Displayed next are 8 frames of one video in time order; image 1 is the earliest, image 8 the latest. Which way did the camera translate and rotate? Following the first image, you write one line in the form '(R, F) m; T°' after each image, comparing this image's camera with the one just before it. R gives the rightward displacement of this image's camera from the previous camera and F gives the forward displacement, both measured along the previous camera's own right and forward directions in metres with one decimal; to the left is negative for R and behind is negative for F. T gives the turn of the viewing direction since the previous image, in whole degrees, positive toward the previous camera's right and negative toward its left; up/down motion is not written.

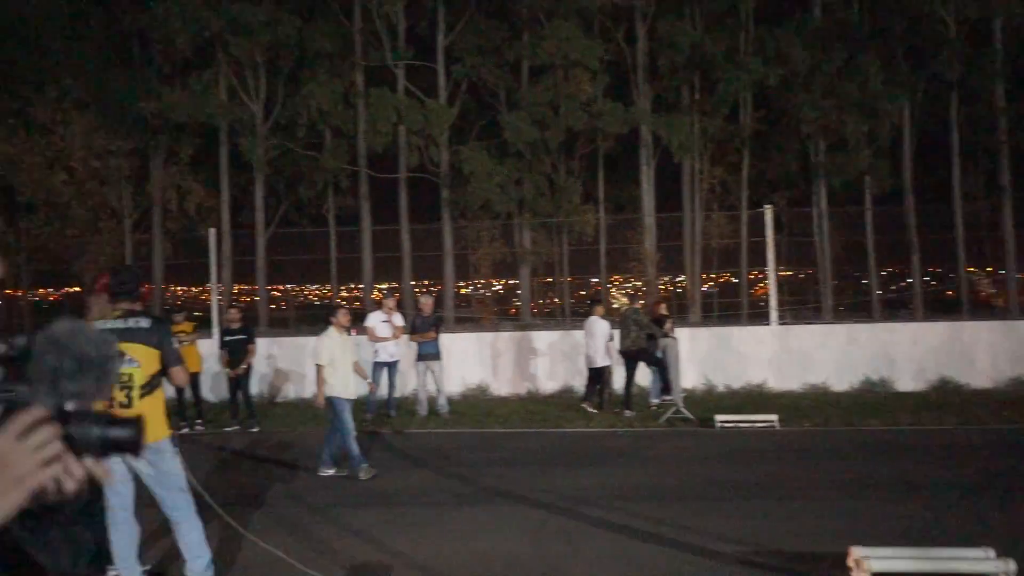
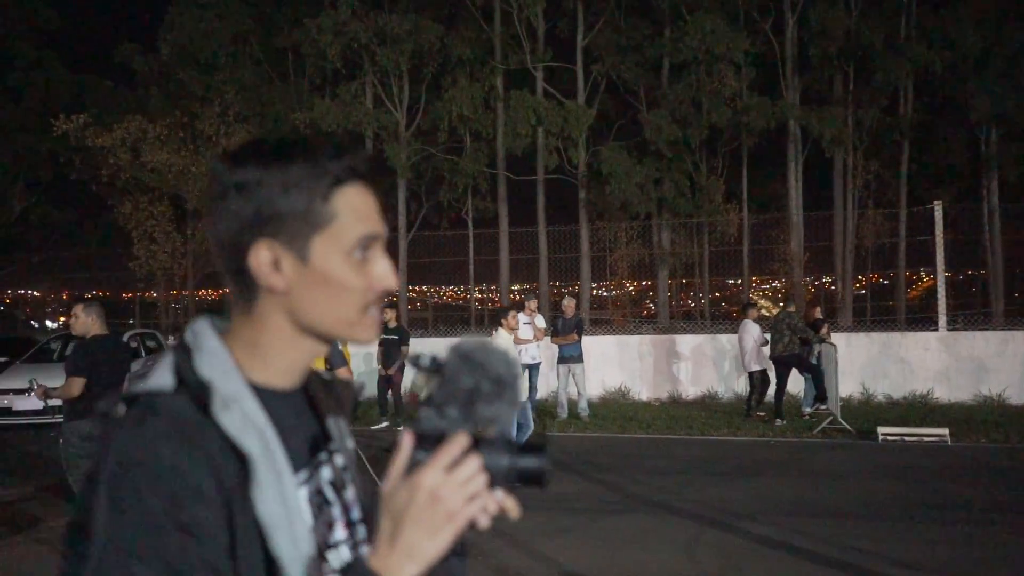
(-0.1, +0.5) m; -7°
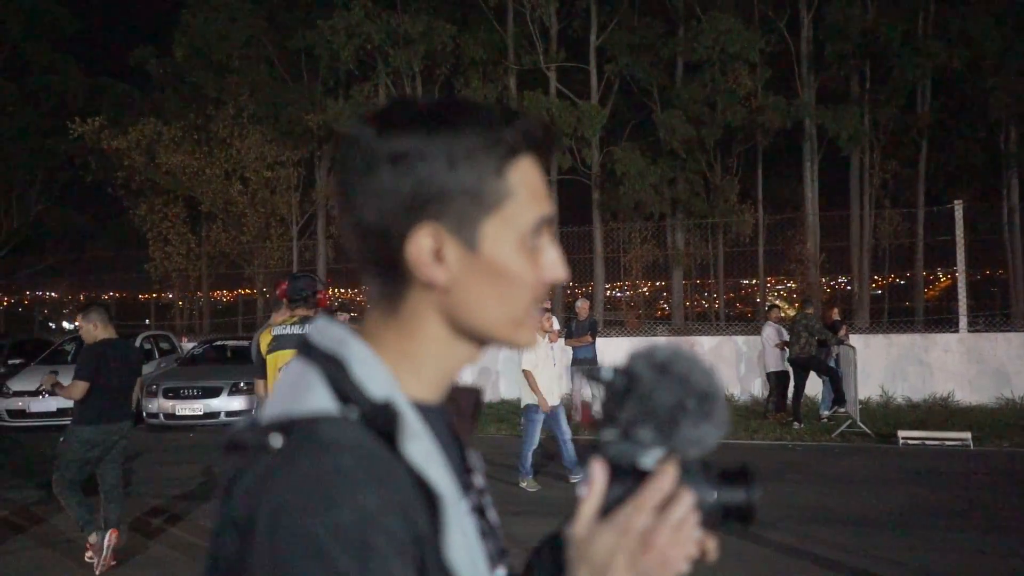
(0.0, +0.1) m; -1°
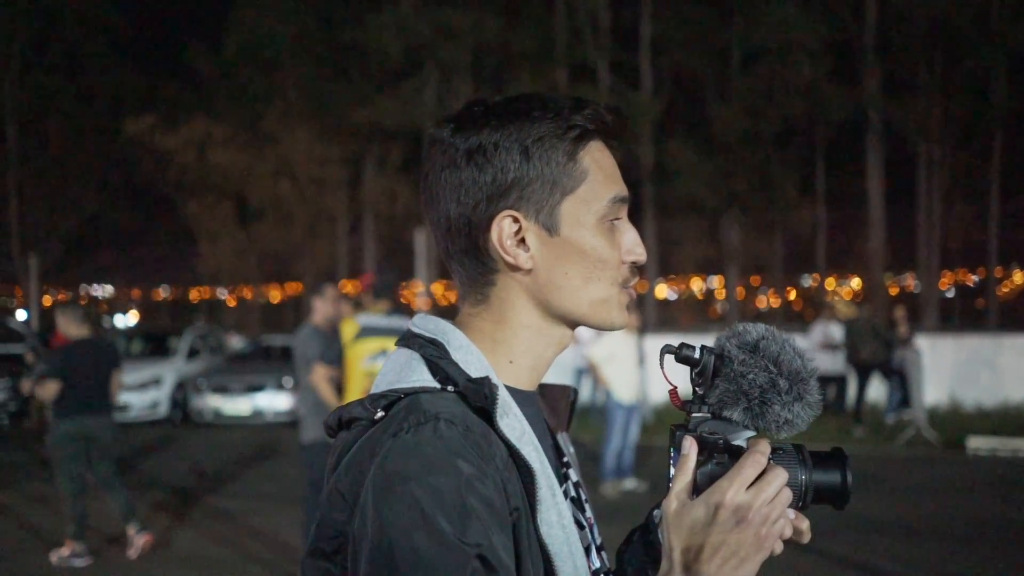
(0.0, +0.6) m; -3°
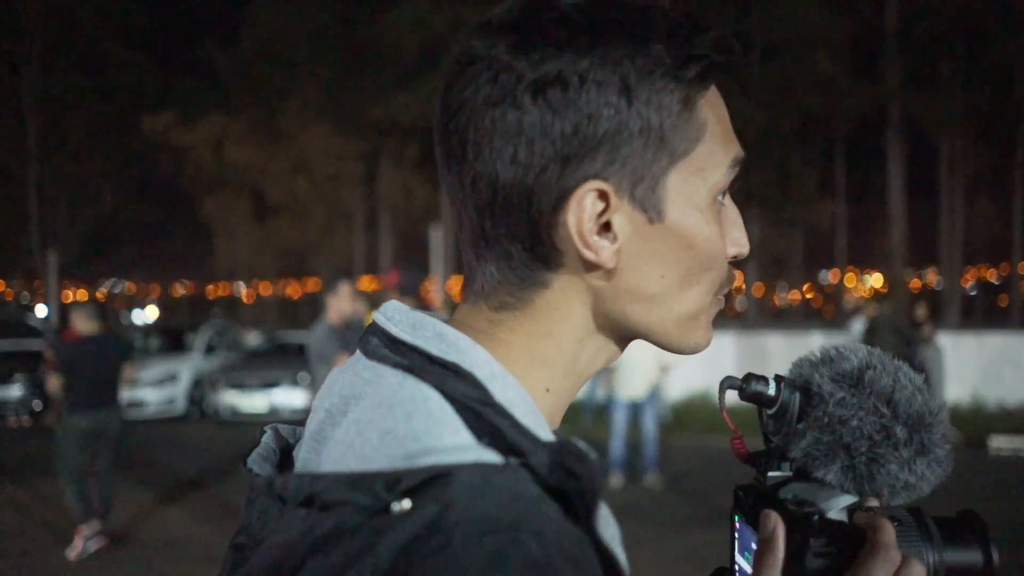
(0.0, +0.1) m; -1°
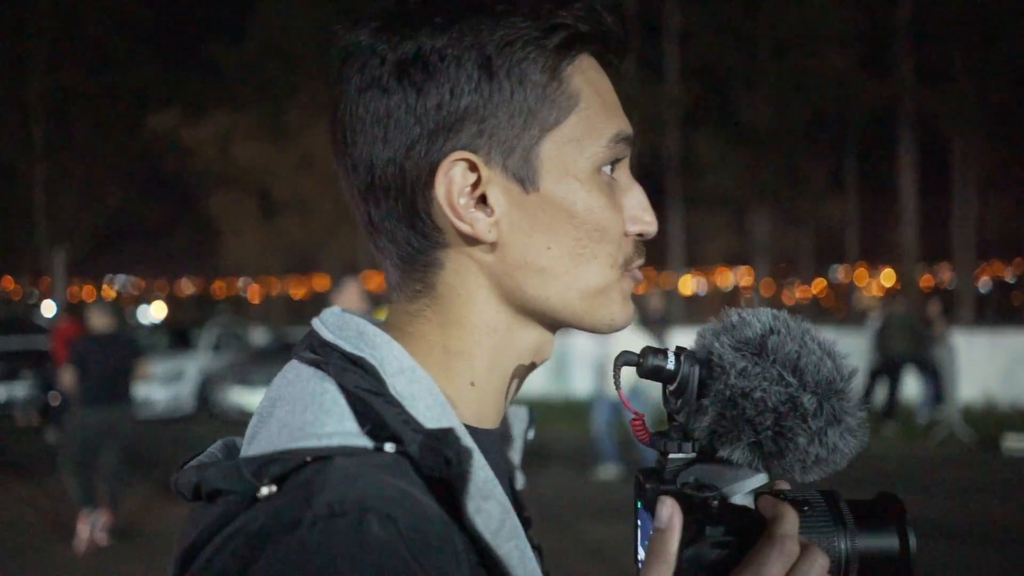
(+0.1, +0.3) m; -1°
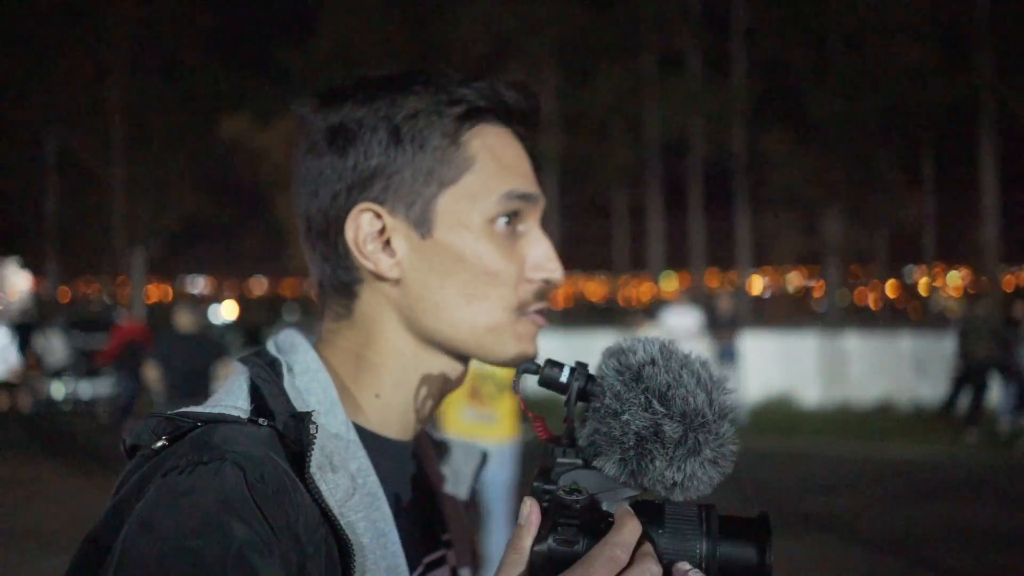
(+0.2, +0.3) m; -4°
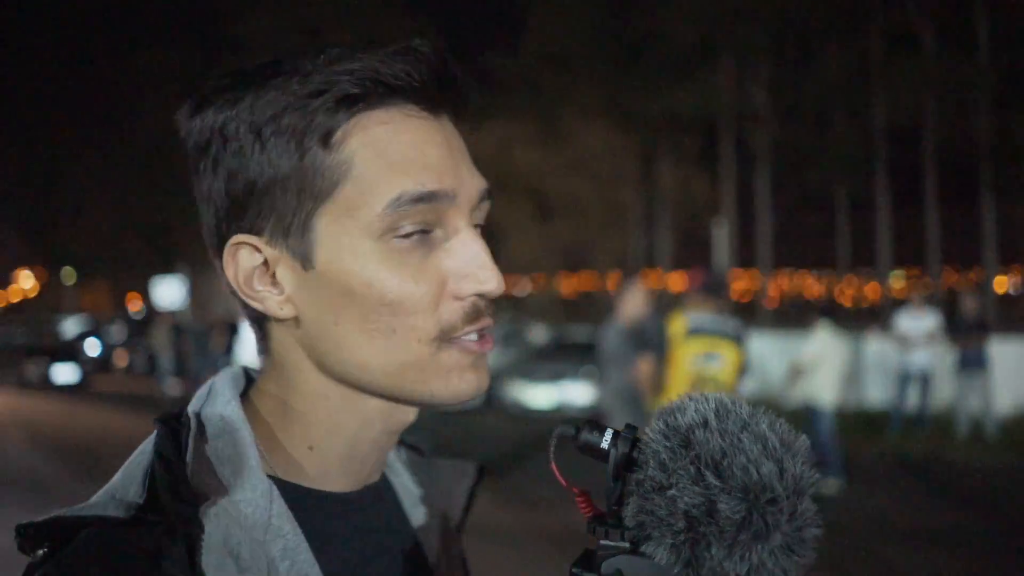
(+0.3, +0.4) m; -12°
